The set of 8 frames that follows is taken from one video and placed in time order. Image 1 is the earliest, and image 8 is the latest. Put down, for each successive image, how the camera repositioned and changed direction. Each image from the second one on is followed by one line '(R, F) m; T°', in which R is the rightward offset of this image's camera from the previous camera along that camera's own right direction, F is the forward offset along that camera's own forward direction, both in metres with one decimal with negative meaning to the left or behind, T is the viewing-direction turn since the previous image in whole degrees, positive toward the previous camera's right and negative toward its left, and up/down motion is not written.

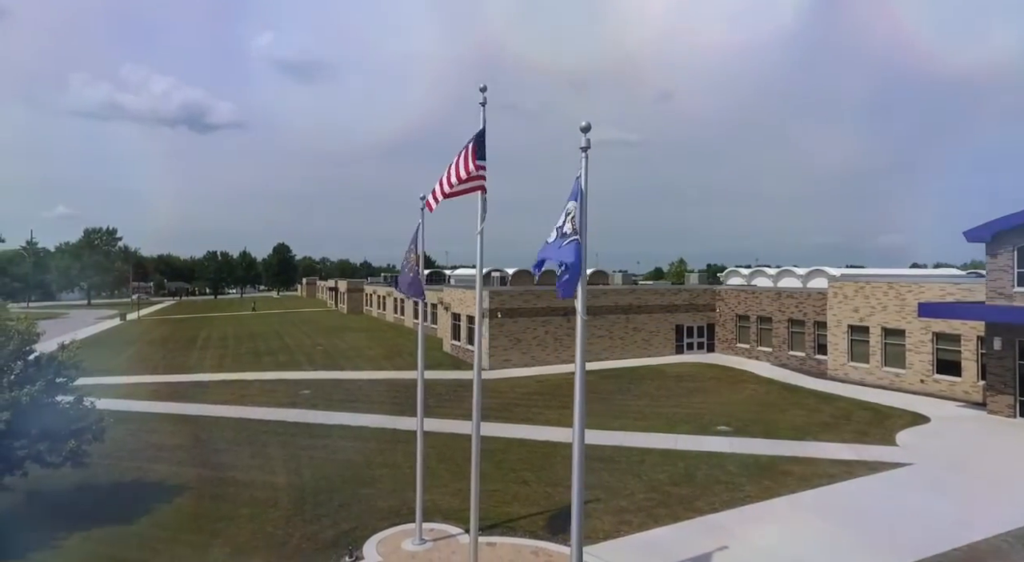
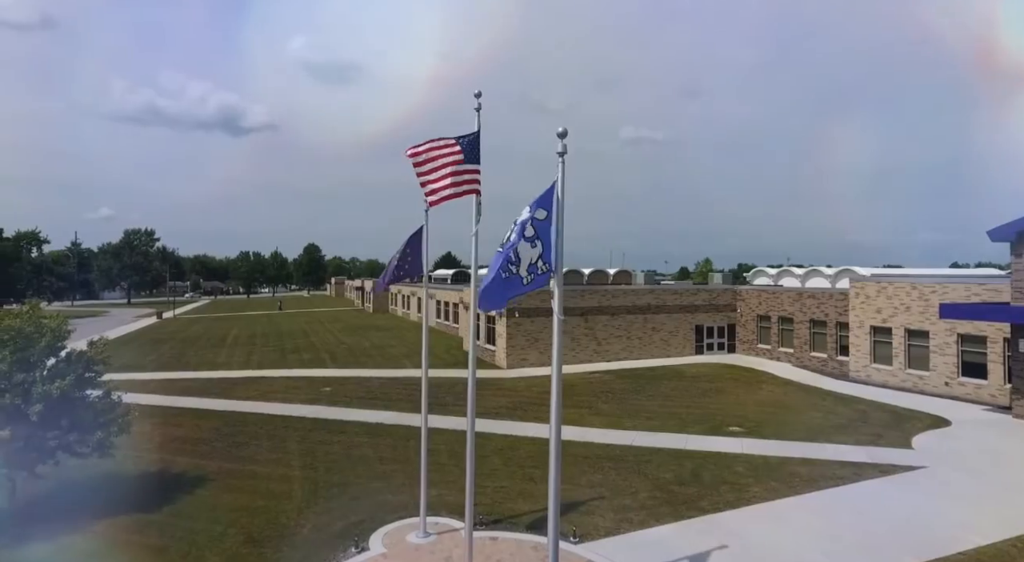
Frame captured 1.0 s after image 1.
(+0.6, -0.3) m; -3°
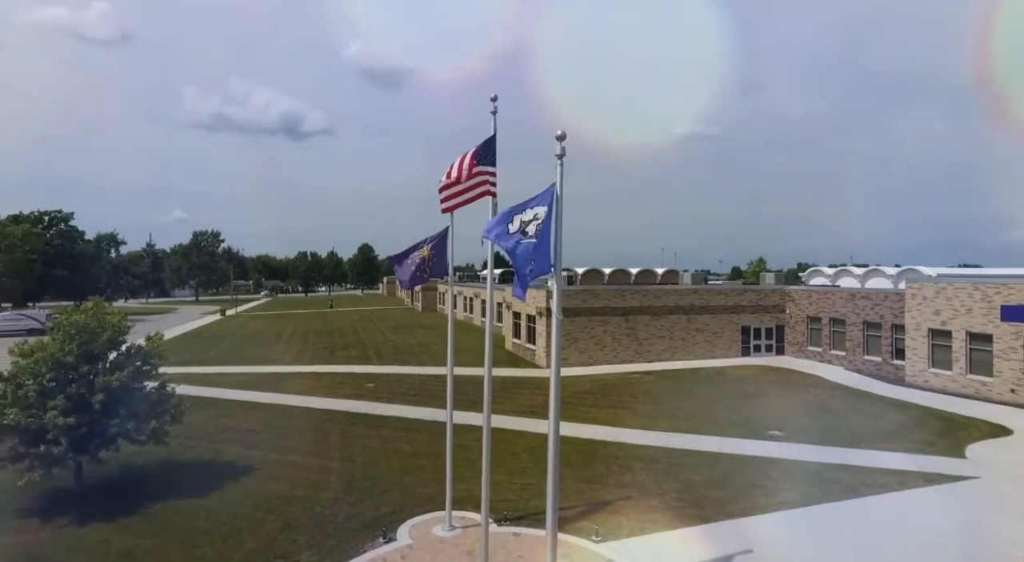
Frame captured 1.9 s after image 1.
(+0.7, -0.2) m; -5°
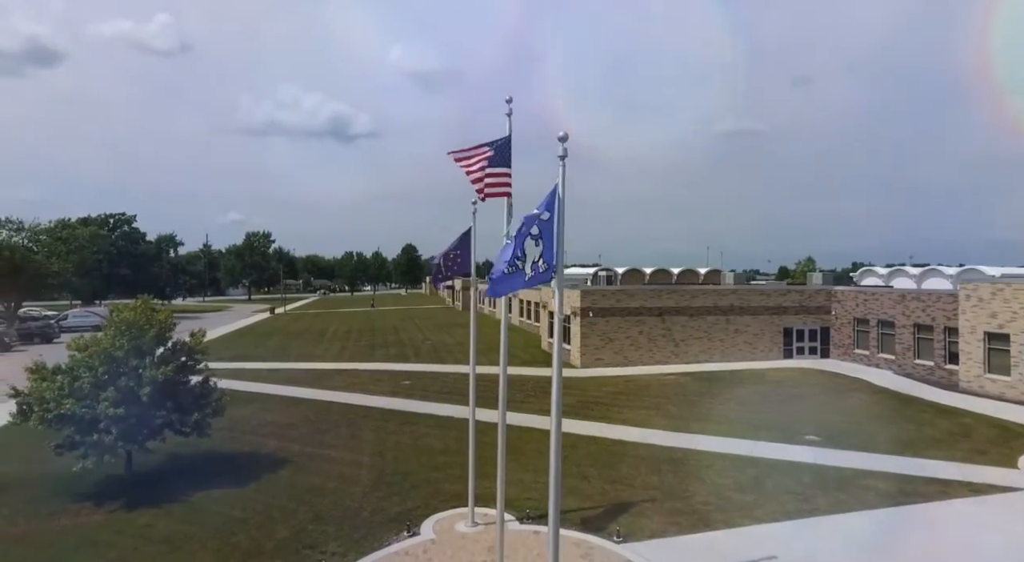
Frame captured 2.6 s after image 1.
(+0.6, -0.1) m; -5°
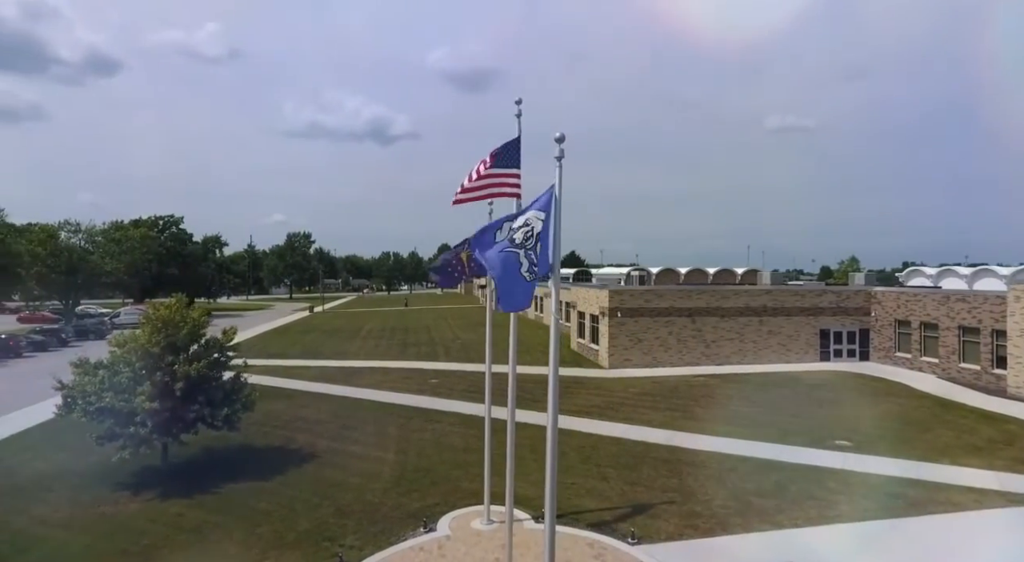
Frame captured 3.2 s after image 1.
(+0.6, -0.1) m; -4°
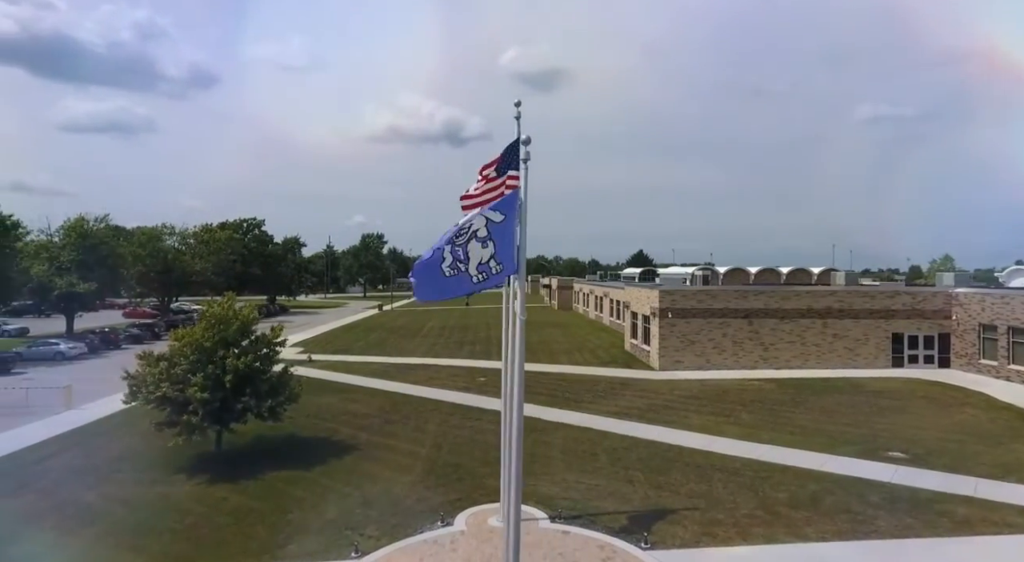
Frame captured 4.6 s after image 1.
(+1.5, 0.0) m; -8°
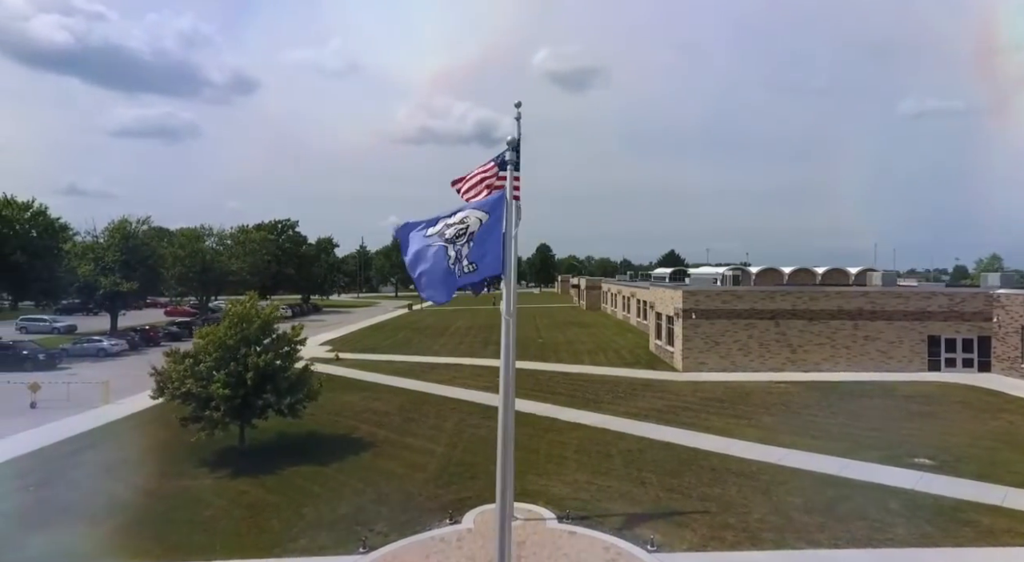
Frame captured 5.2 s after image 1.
(+0.7, 0.0) m; -4°
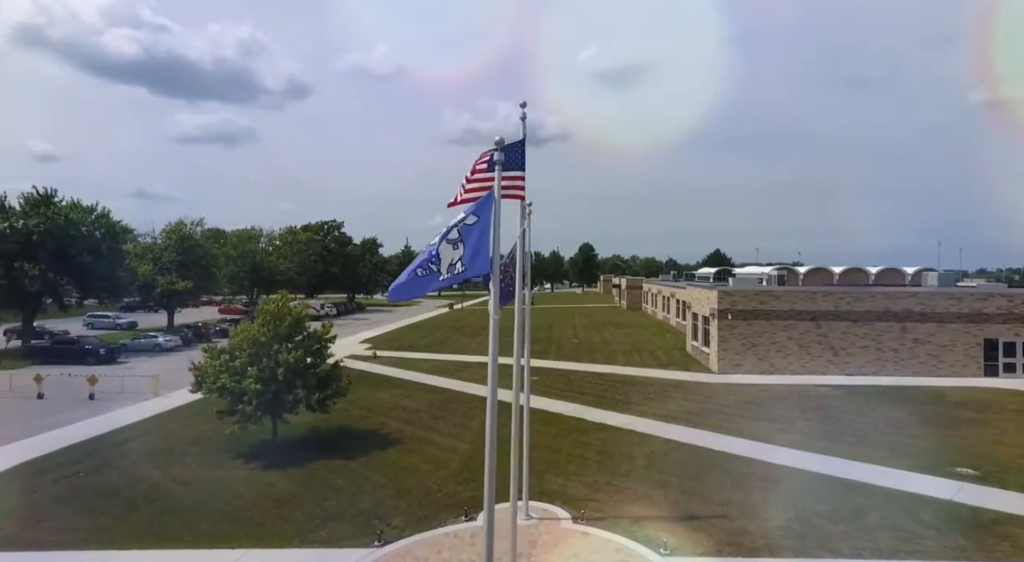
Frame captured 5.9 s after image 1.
(+0.8, +0.1) m; -5°
